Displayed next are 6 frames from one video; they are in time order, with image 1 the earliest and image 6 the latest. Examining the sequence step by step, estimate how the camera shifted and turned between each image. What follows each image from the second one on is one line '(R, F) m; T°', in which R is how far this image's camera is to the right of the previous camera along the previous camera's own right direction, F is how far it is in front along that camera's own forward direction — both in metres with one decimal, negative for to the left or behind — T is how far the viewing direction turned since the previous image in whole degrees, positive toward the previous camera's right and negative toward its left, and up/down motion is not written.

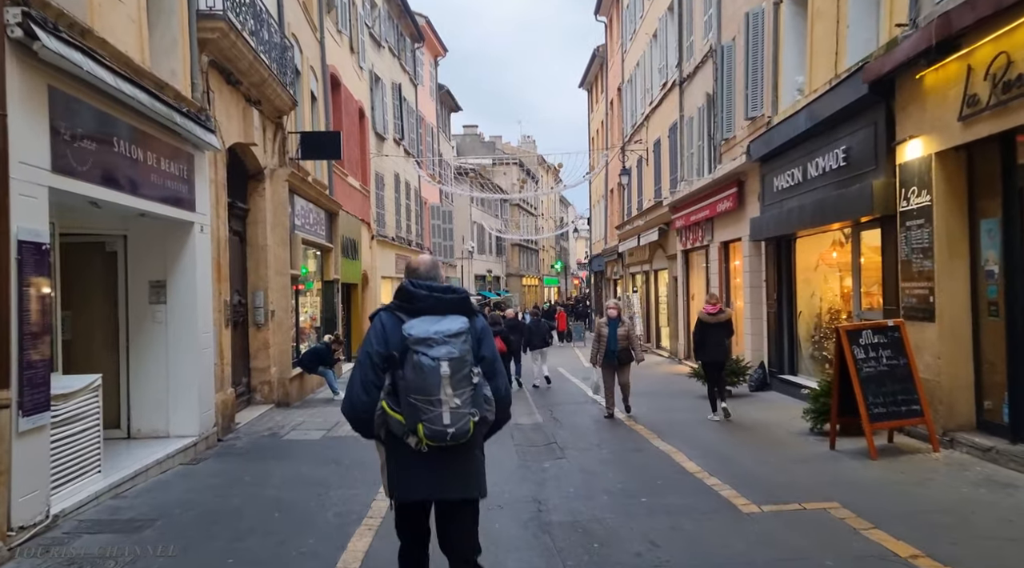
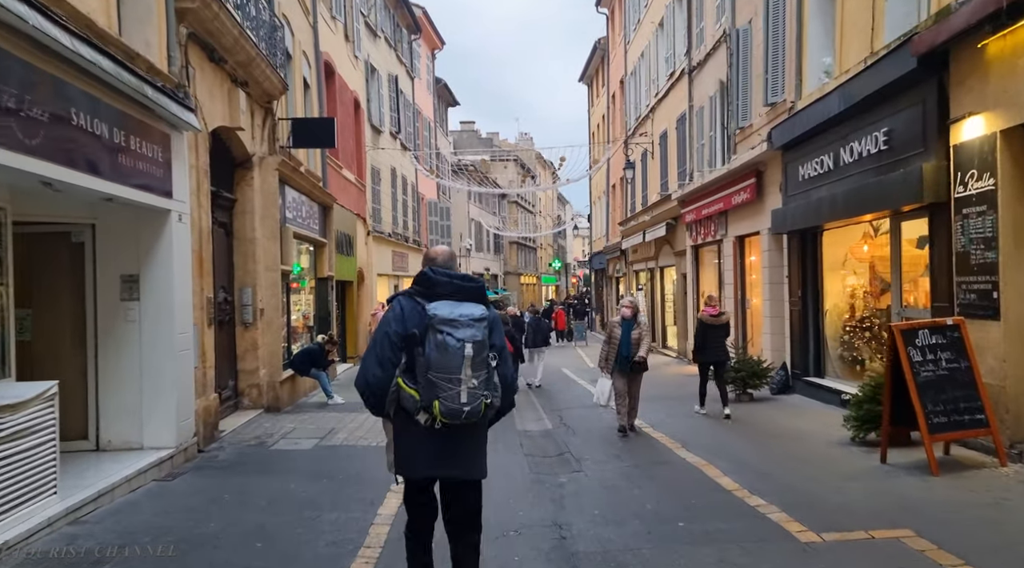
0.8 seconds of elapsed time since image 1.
(-0.2, +0.8) m; 0°
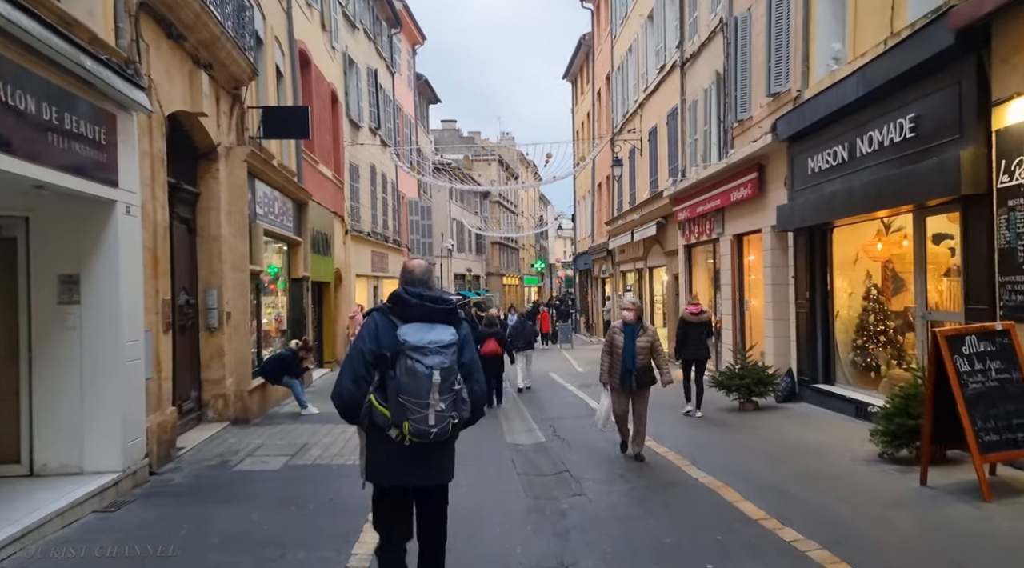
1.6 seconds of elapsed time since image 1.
(-0.1, +0.8) m; +1°
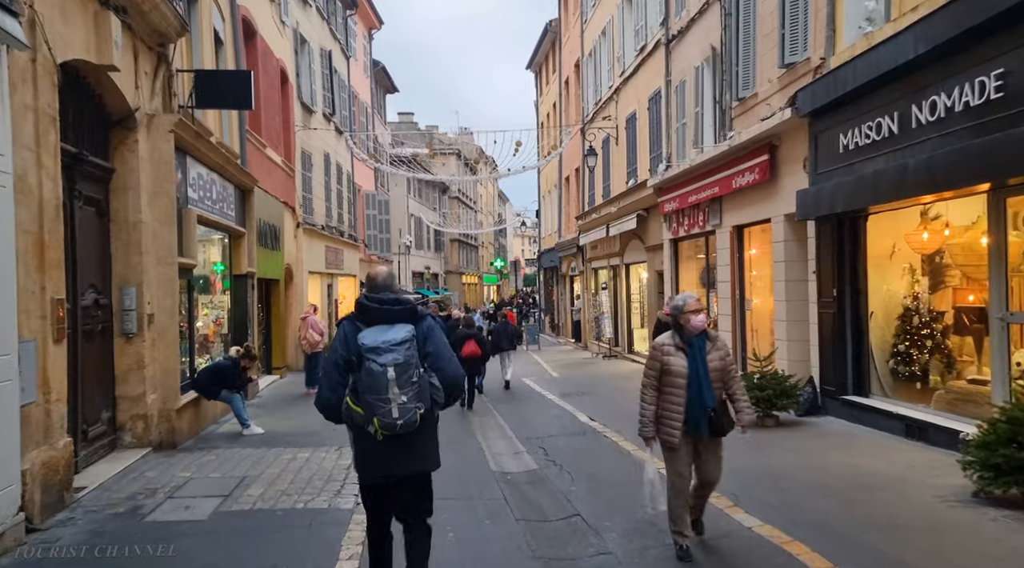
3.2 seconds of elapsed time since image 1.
(-0.3, +1.6) m; +3°
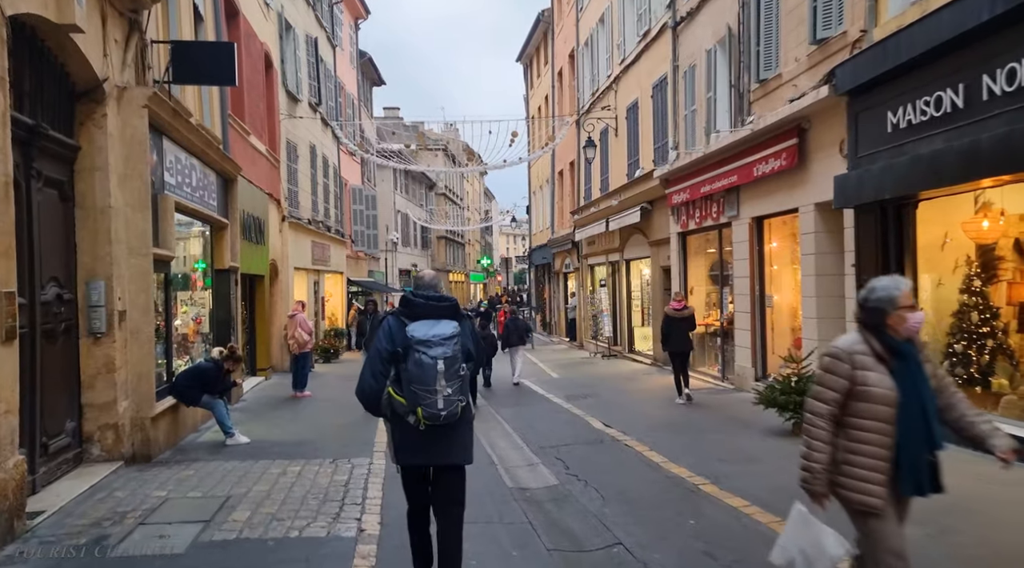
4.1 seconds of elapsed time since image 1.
(-0.3, +0.9) m; +1°
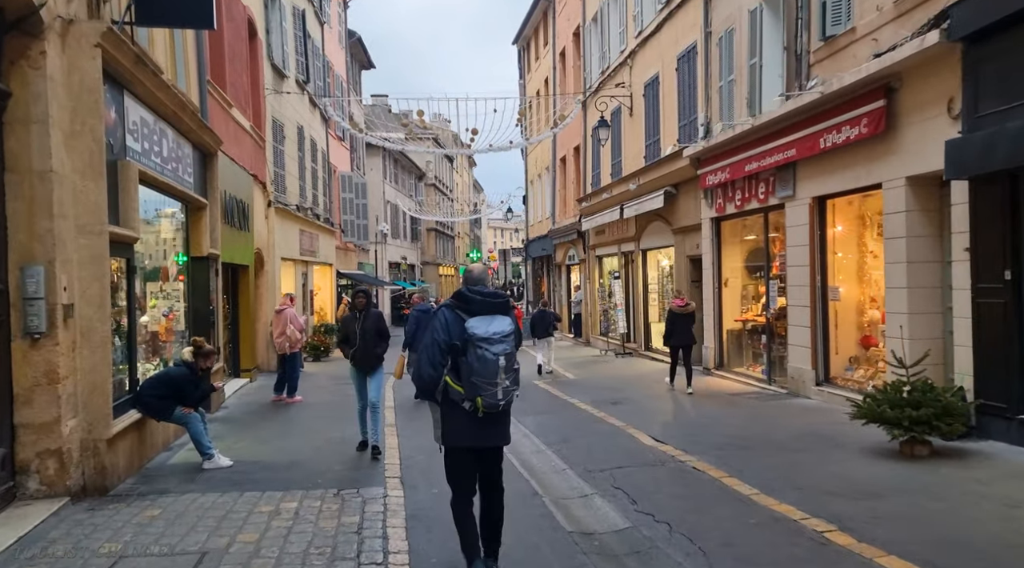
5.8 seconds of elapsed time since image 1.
(-0.5, +1.6) m; +1°
